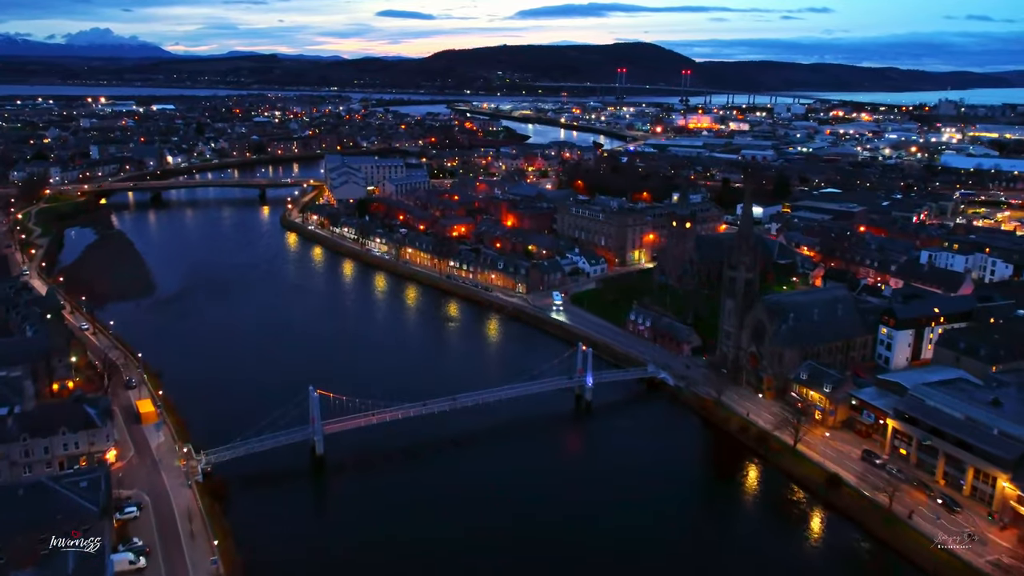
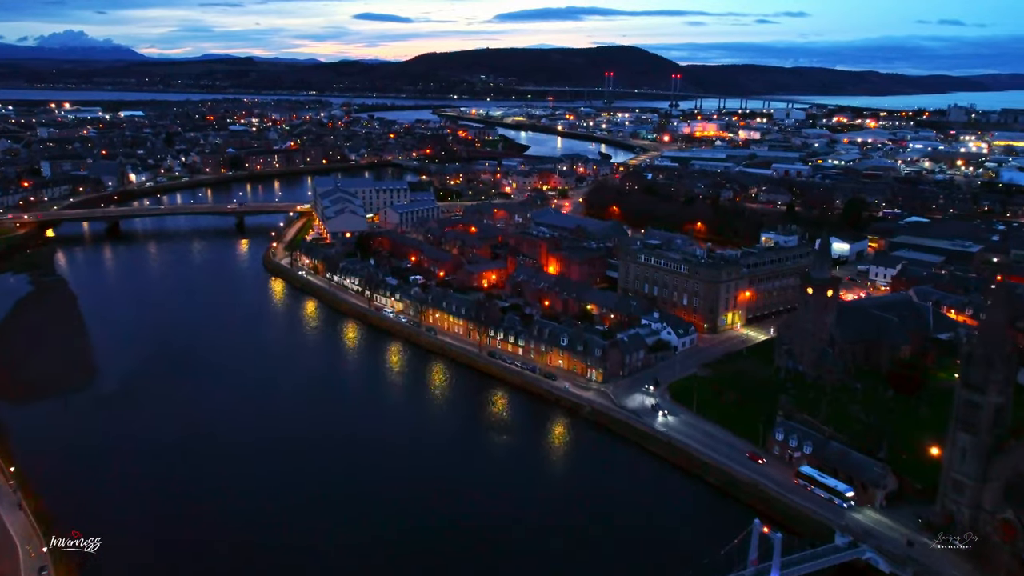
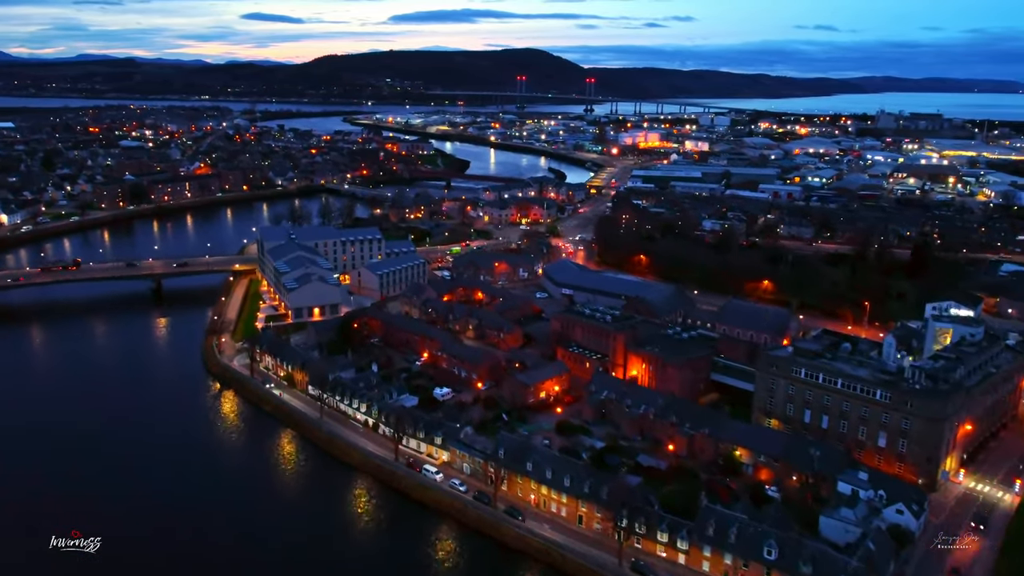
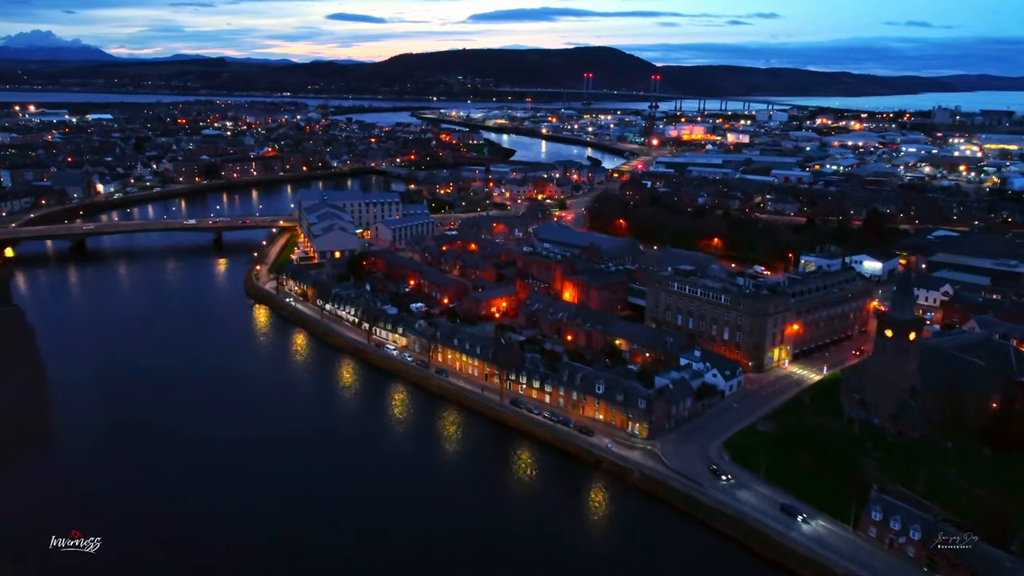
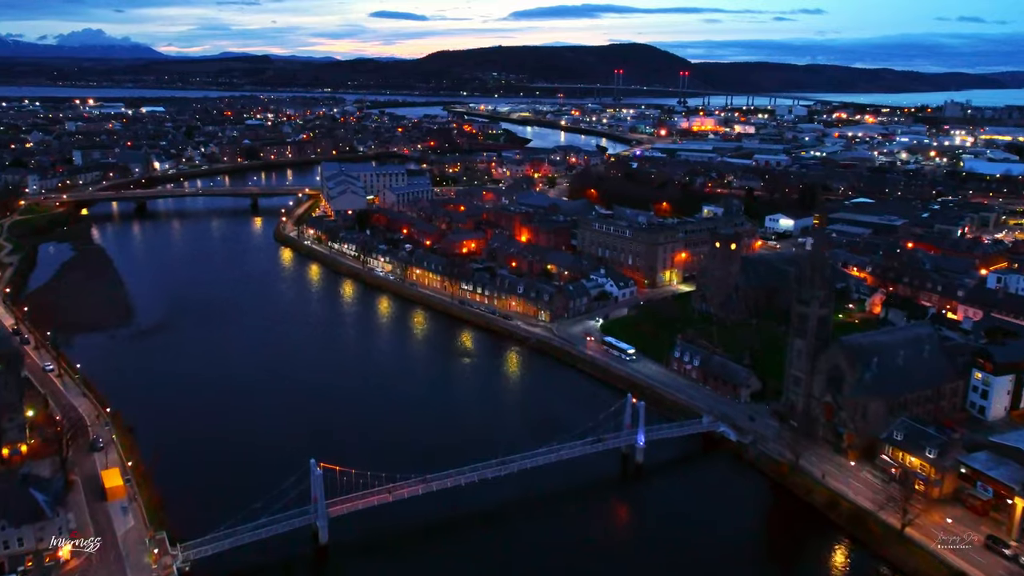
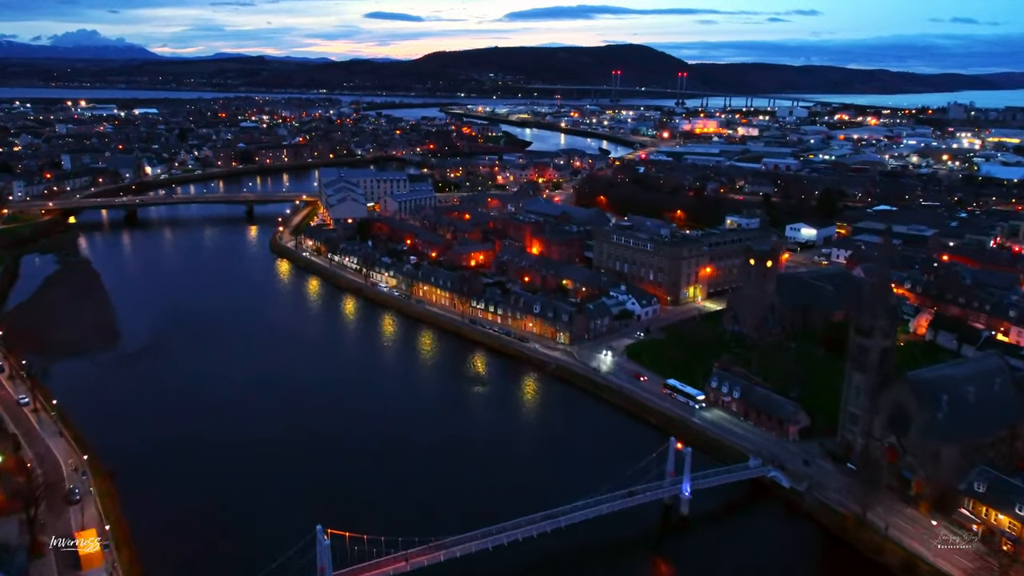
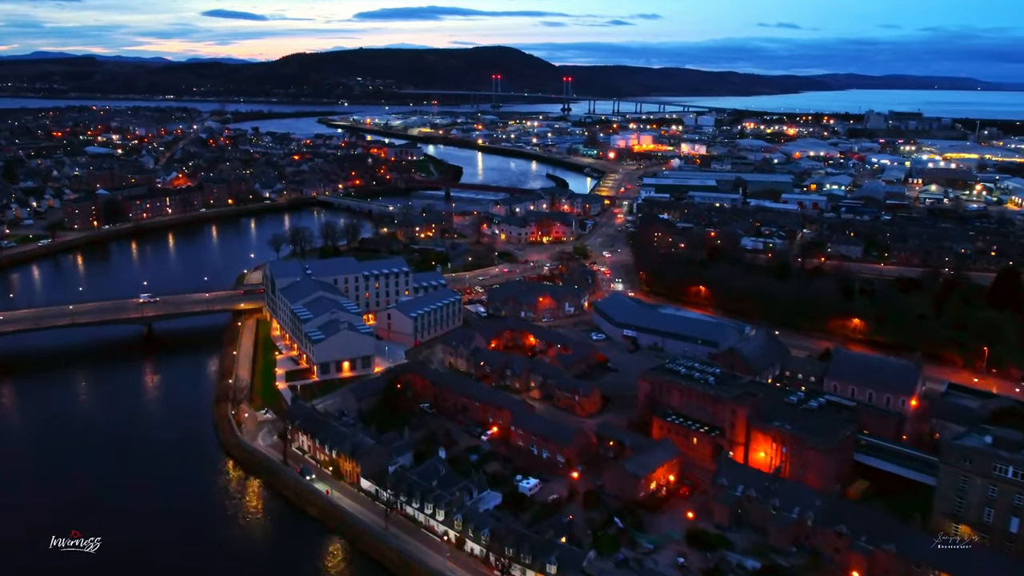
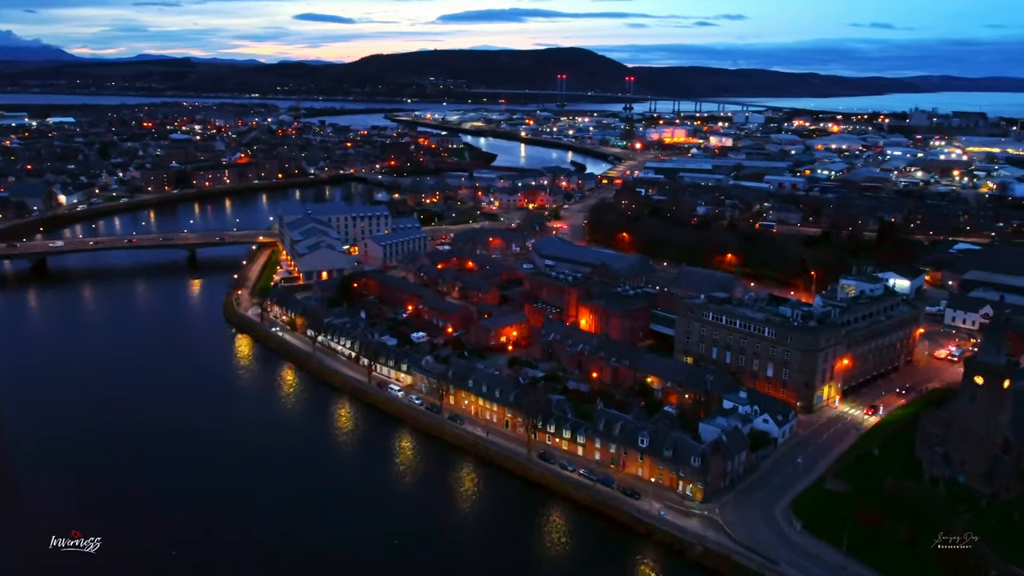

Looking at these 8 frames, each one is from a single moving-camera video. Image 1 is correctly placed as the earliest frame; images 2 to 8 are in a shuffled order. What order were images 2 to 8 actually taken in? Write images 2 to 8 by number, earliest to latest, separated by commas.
5, 6, 2, 4, 8, 3, 7
